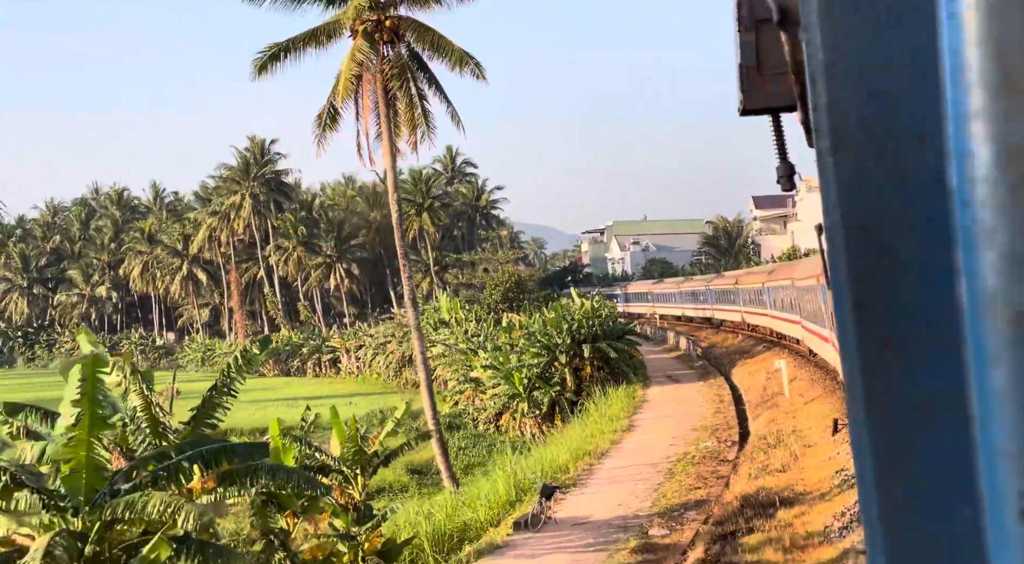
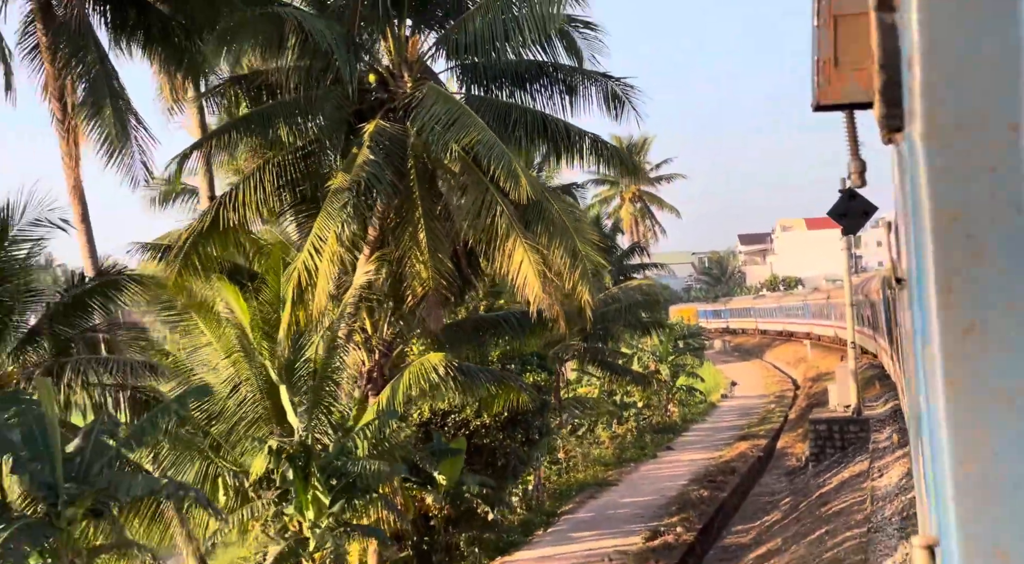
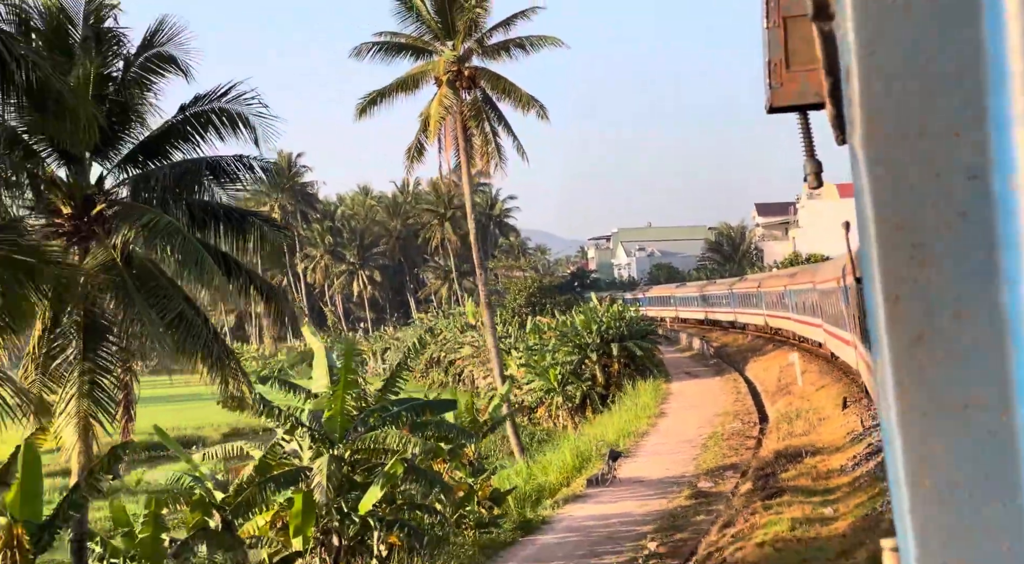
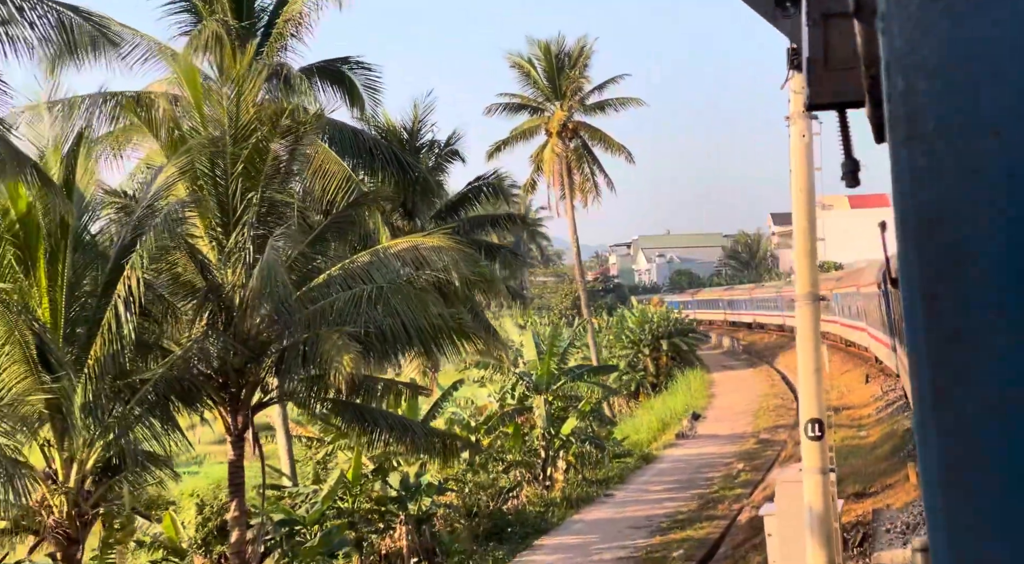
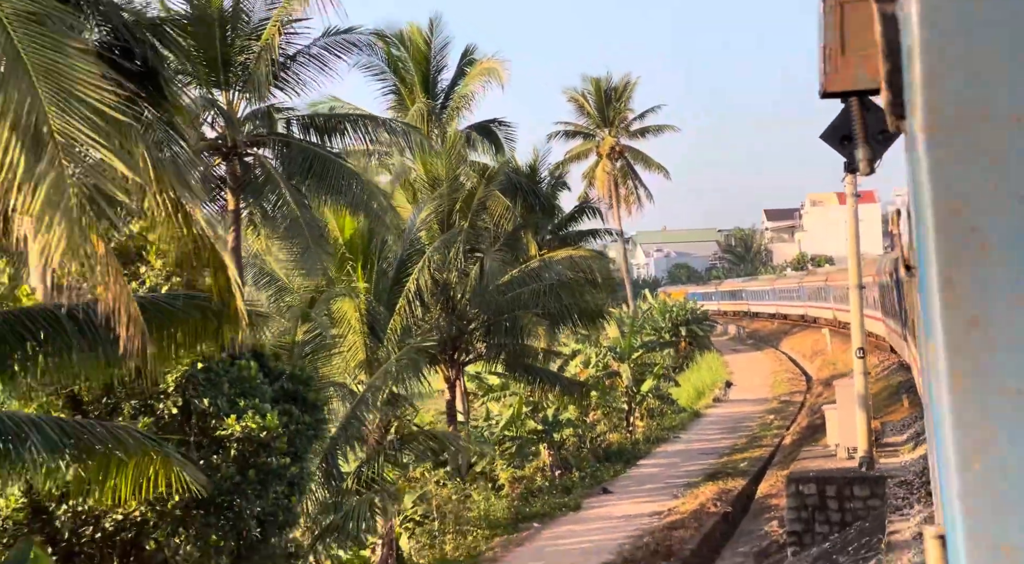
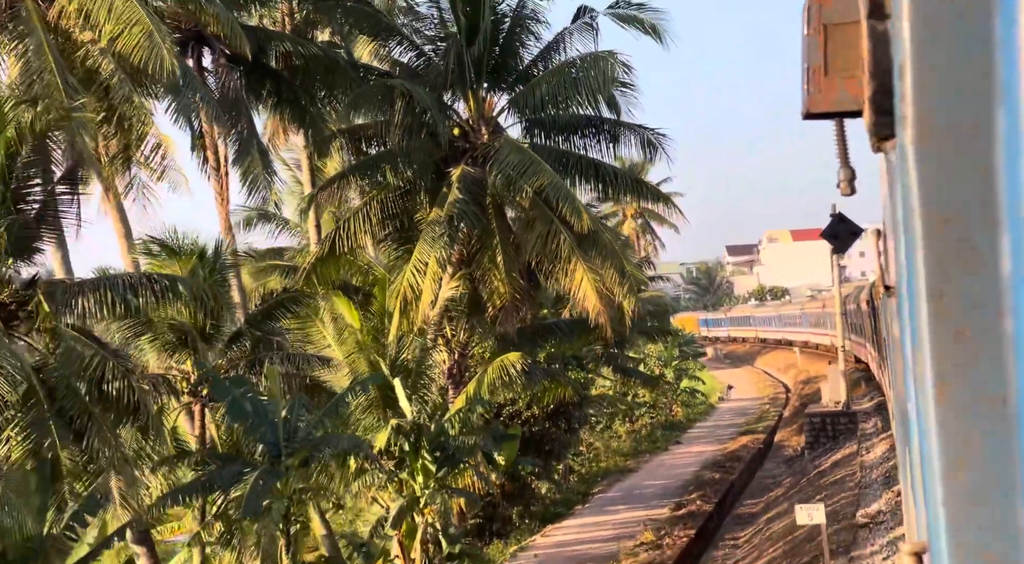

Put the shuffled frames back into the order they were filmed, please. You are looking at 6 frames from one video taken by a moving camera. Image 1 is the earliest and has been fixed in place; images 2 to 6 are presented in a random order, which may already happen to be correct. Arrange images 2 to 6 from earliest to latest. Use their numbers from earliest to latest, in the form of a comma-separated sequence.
3, 4, 5, 2, 6
